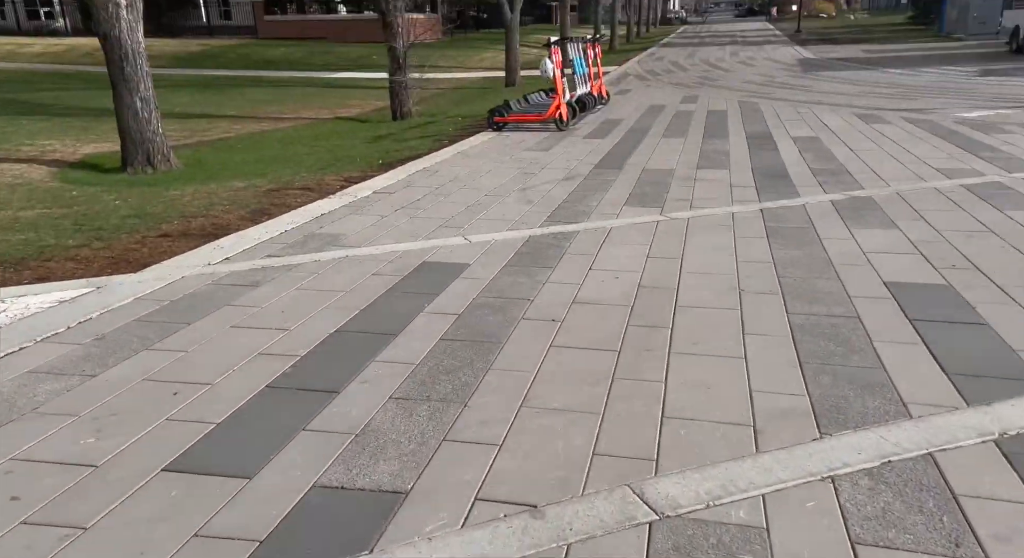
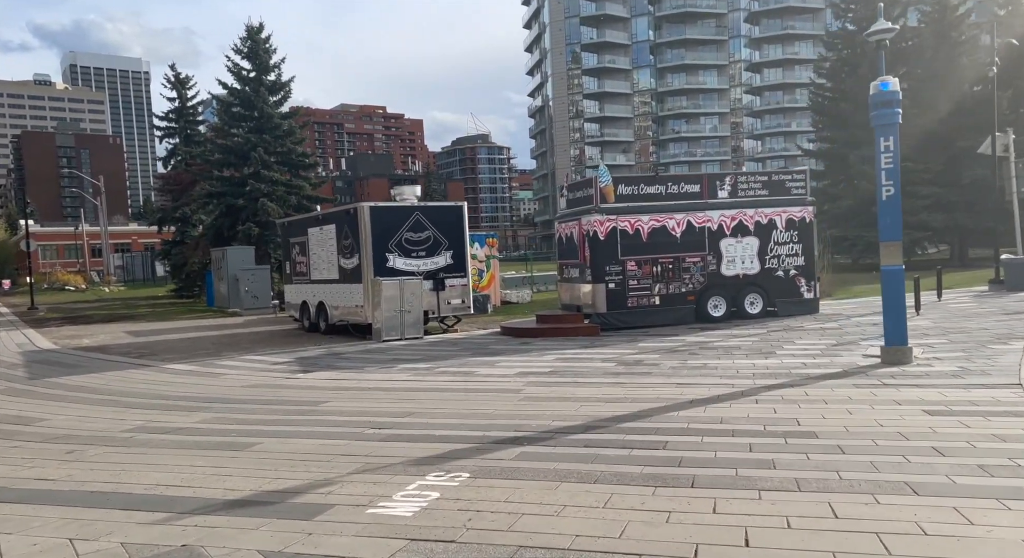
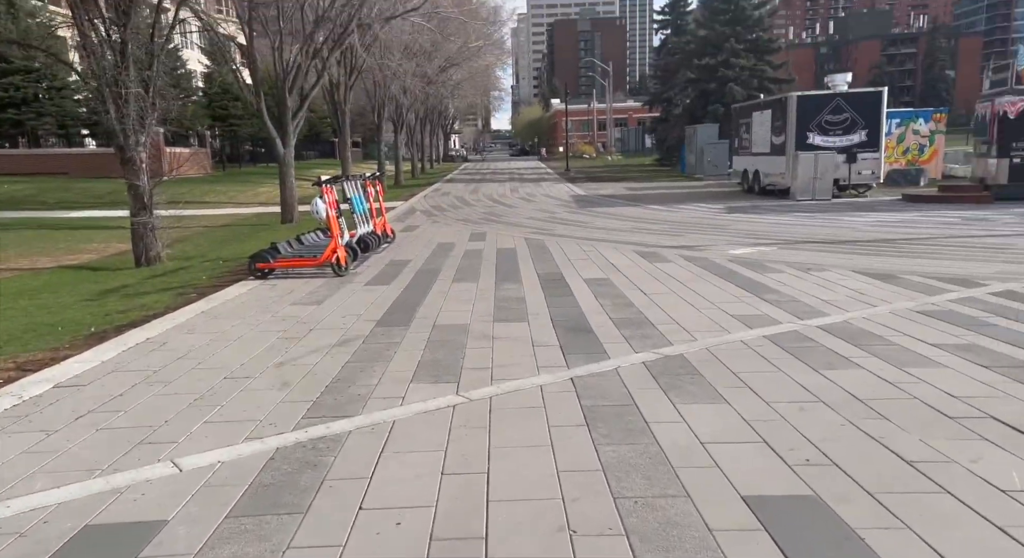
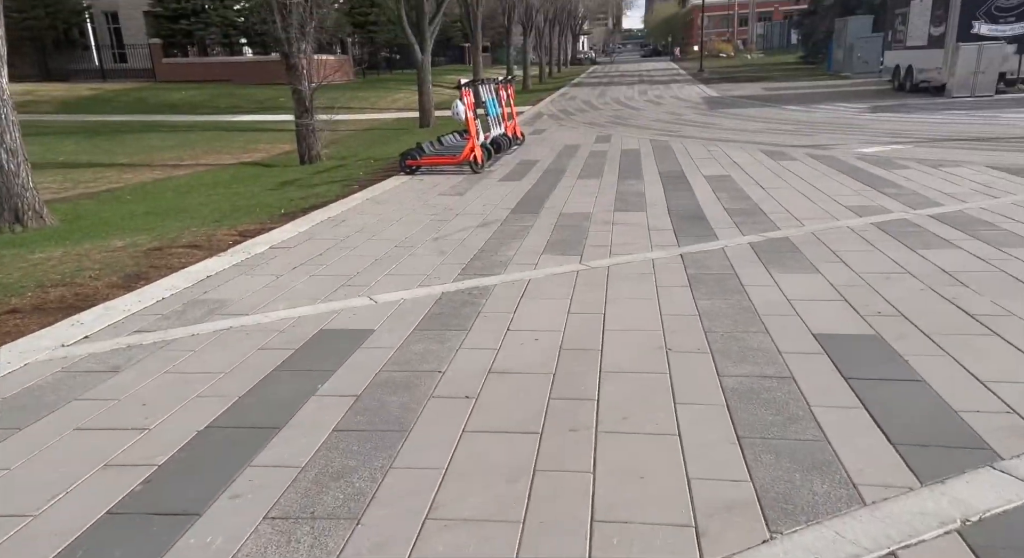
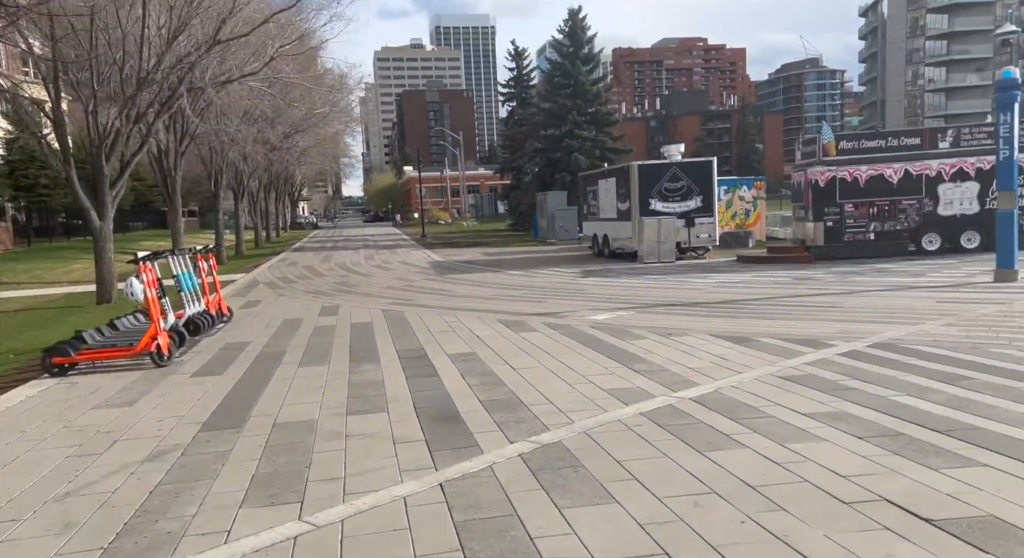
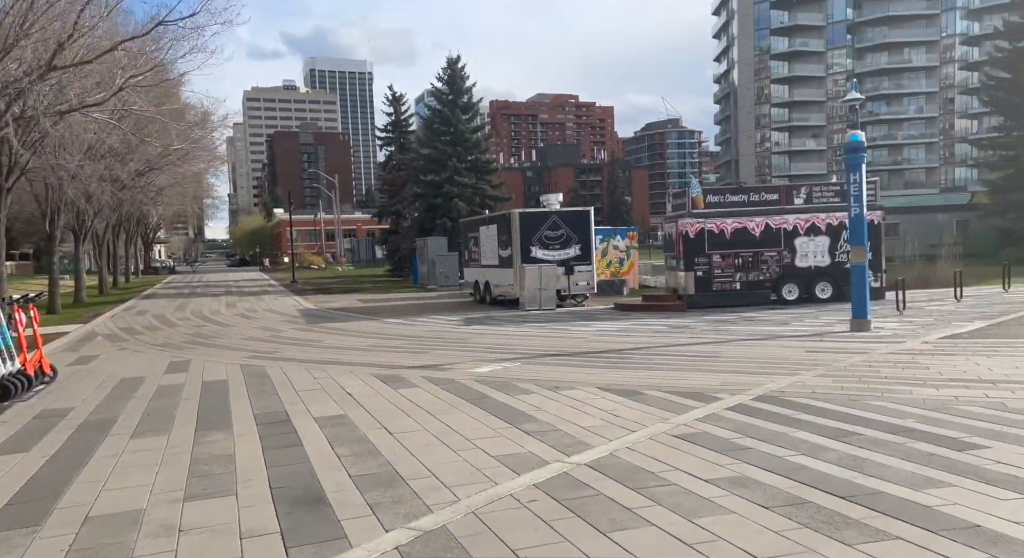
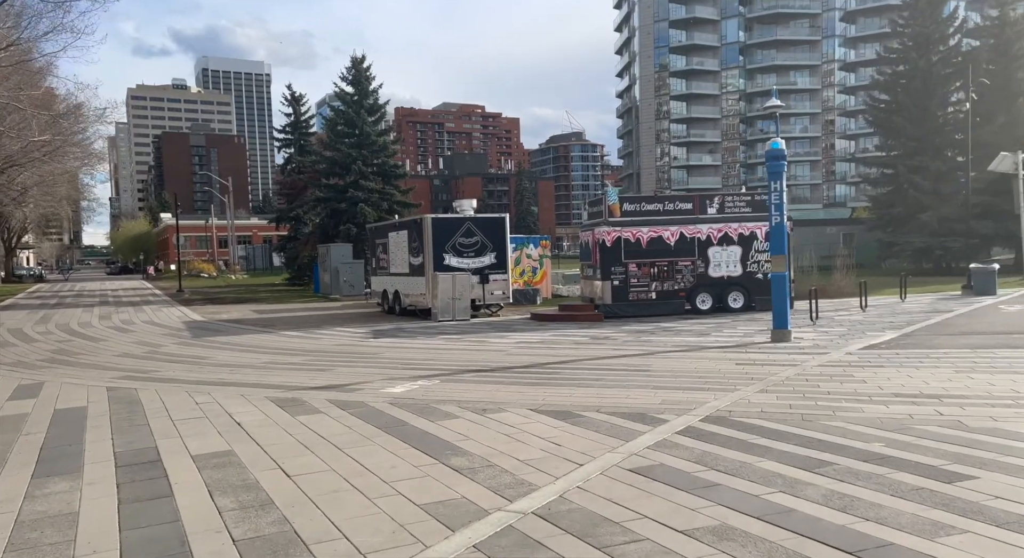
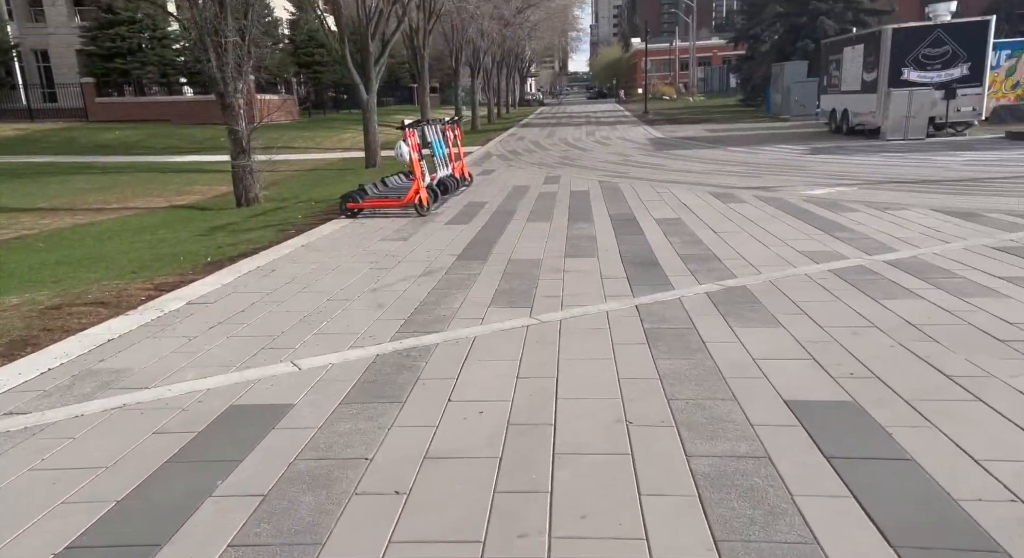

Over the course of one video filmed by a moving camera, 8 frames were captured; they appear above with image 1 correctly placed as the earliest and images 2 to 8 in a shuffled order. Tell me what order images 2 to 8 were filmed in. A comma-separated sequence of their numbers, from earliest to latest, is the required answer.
4, 8, 3, 5, 6, 7, 2
